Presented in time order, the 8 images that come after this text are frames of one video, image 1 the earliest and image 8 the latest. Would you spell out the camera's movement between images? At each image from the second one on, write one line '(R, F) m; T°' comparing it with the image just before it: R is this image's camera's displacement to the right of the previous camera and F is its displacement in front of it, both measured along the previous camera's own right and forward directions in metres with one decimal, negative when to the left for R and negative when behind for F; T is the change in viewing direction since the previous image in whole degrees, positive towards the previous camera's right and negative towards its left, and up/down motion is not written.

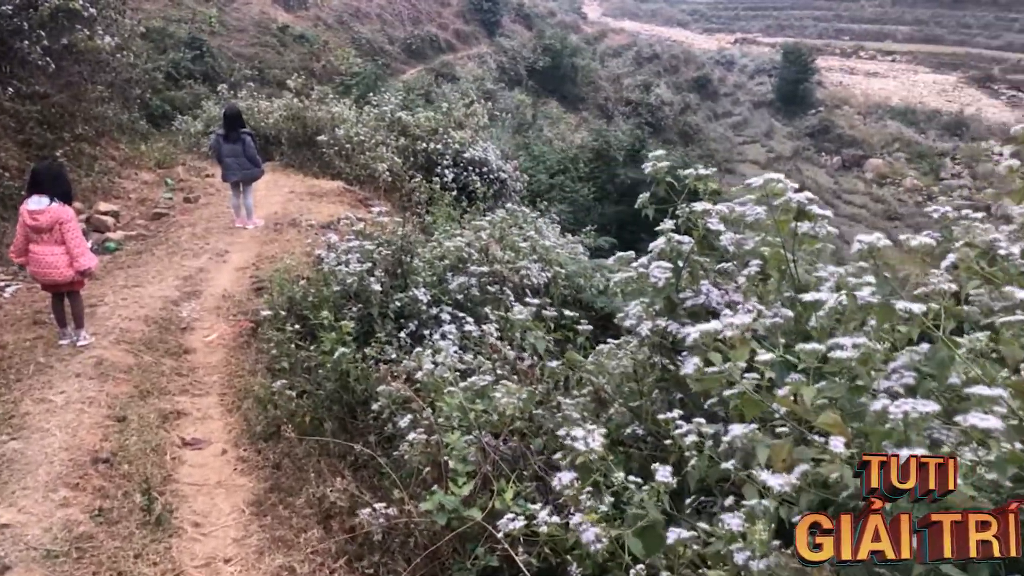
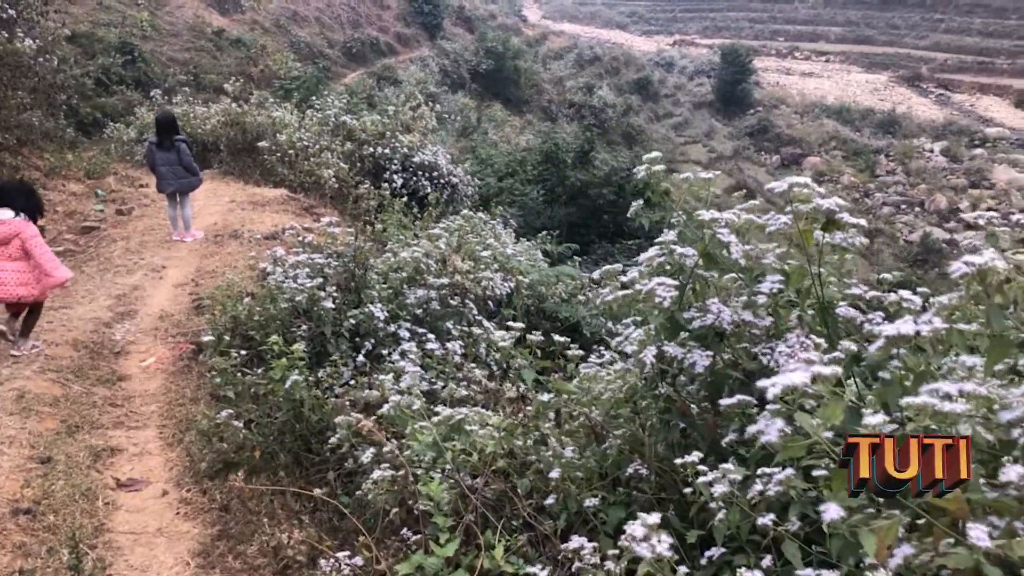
(-0.1, +0.2) m; +4°
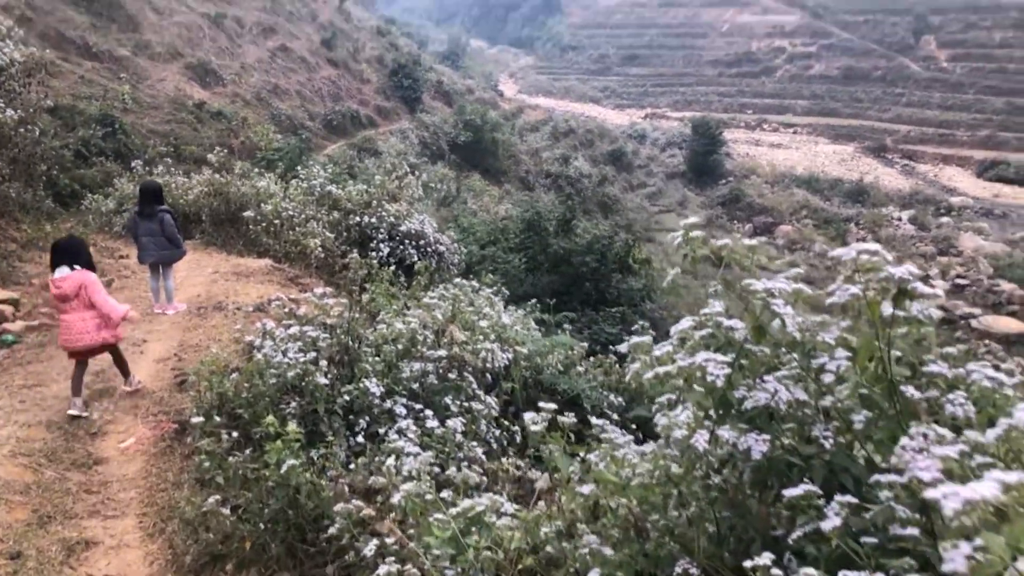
(-0.1, +0.1) m; +2°
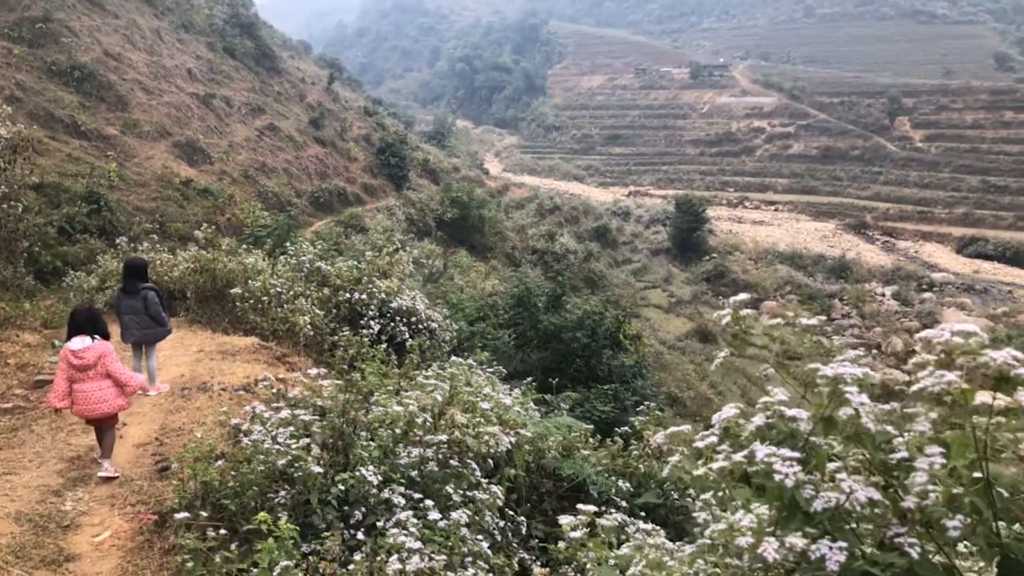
(-0.1, +0.1) m; +1°
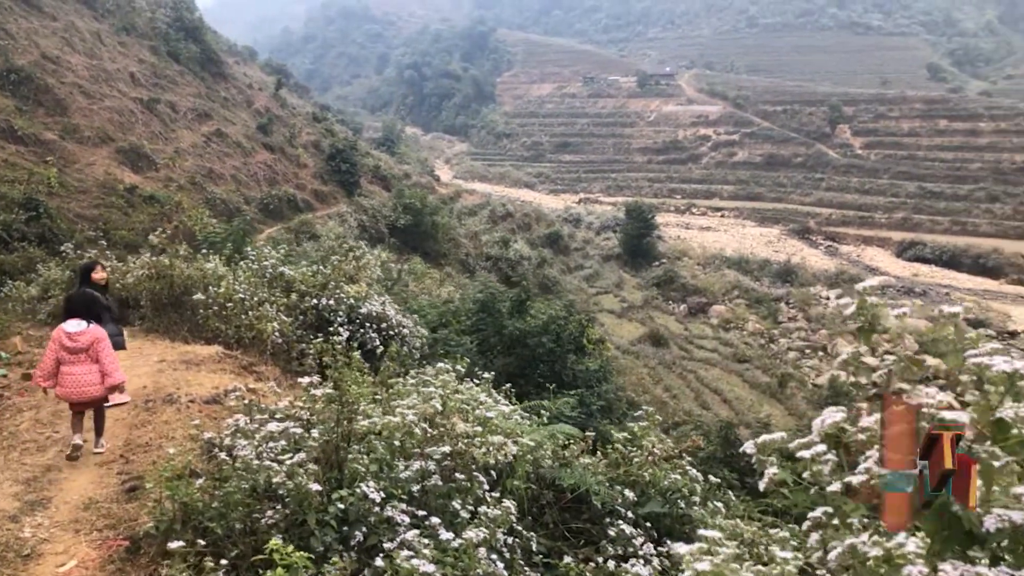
(-0.2, +0.2) m; +4°
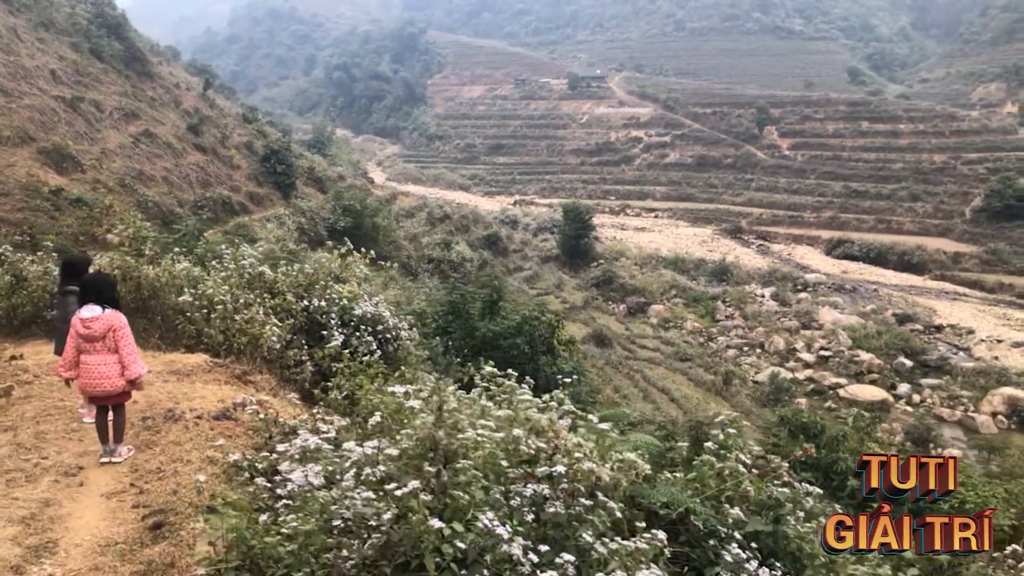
(-0.7, +0.4) m; +5°
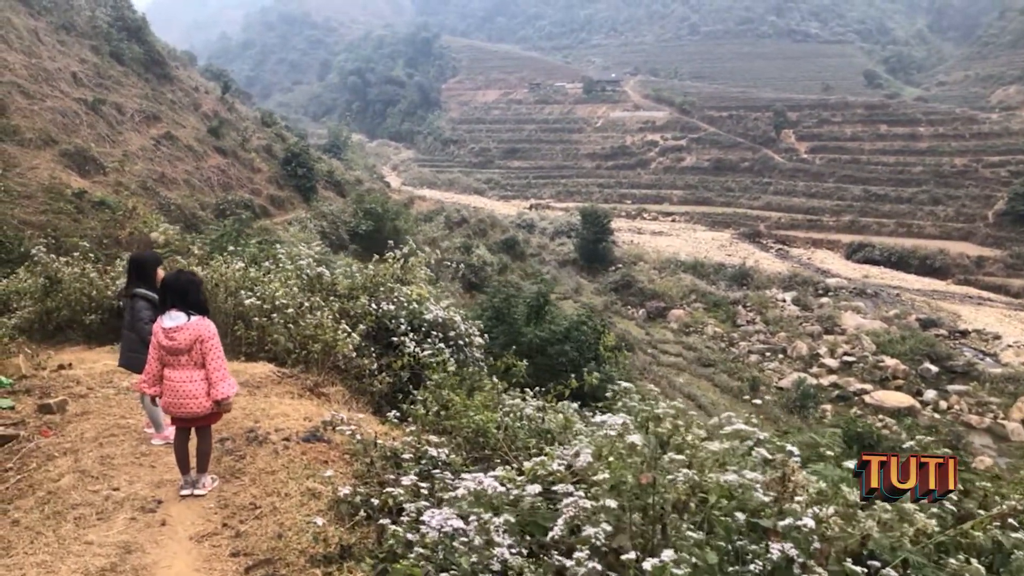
(-0.6, +0.6) m; -1°
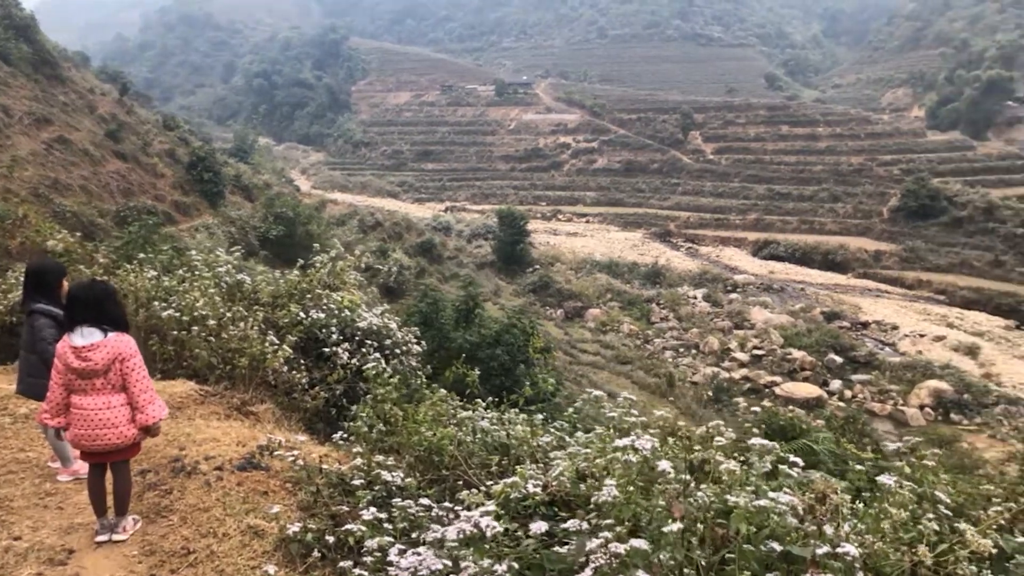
(-0.2, +0.3) m; +7°
